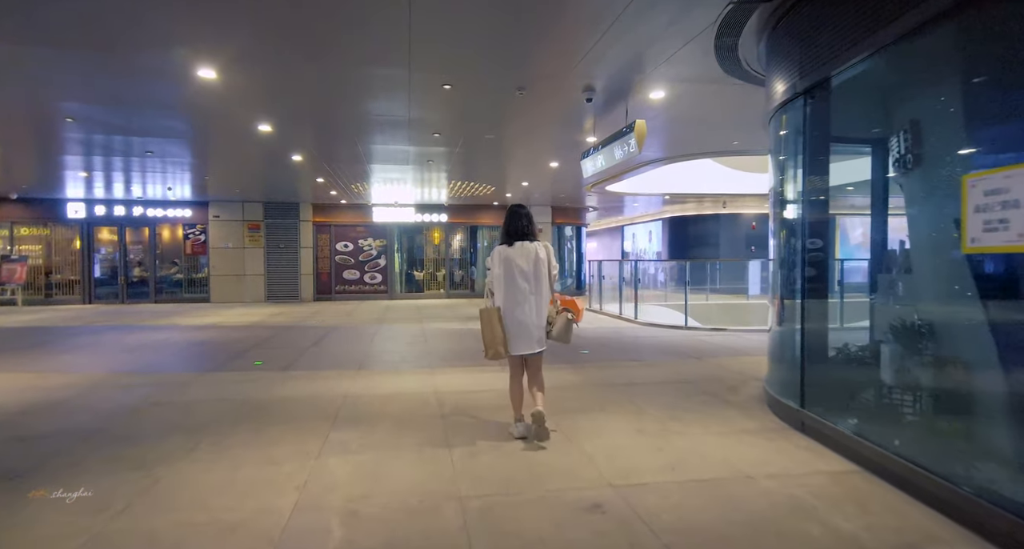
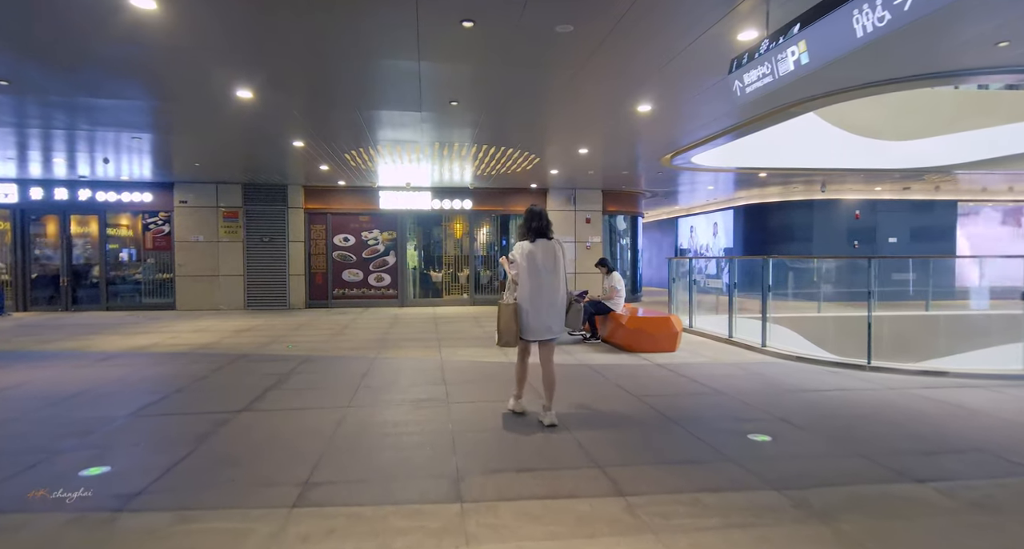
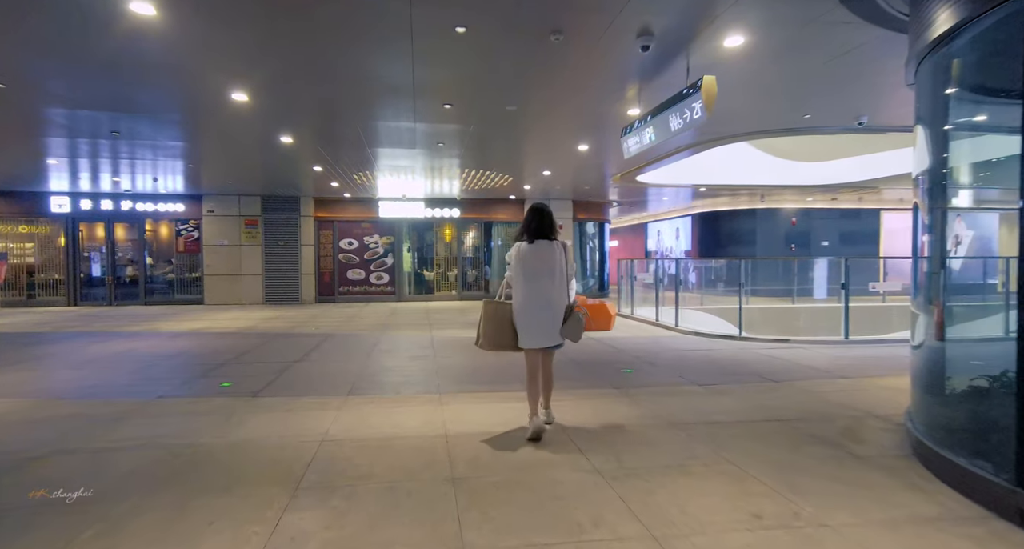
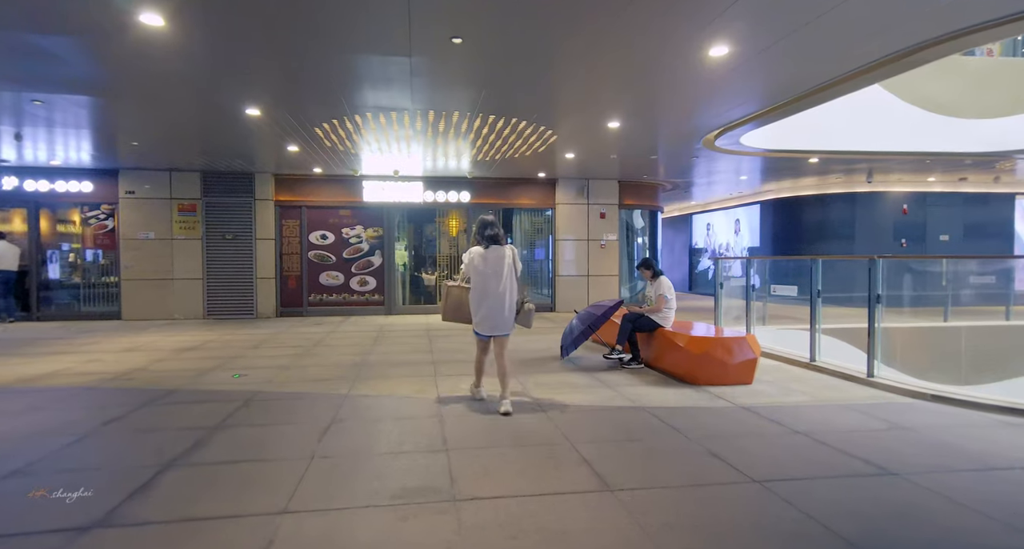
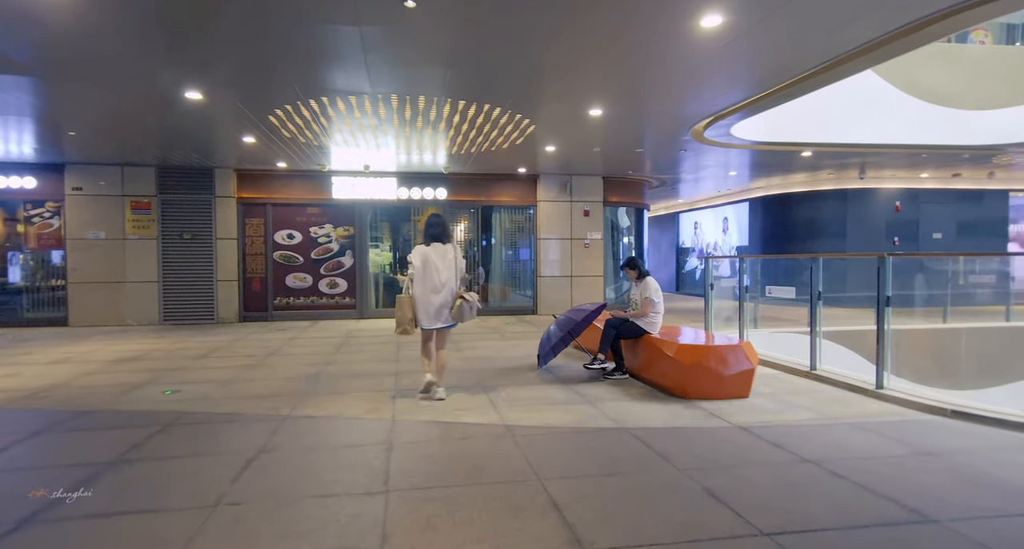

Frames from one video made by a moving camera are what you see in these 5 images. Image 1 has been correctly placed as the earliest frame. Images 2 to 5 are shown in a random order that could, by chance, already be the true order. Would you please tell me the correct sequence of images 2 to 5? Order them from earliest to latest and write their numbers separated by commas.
3, 2, 4, 5
